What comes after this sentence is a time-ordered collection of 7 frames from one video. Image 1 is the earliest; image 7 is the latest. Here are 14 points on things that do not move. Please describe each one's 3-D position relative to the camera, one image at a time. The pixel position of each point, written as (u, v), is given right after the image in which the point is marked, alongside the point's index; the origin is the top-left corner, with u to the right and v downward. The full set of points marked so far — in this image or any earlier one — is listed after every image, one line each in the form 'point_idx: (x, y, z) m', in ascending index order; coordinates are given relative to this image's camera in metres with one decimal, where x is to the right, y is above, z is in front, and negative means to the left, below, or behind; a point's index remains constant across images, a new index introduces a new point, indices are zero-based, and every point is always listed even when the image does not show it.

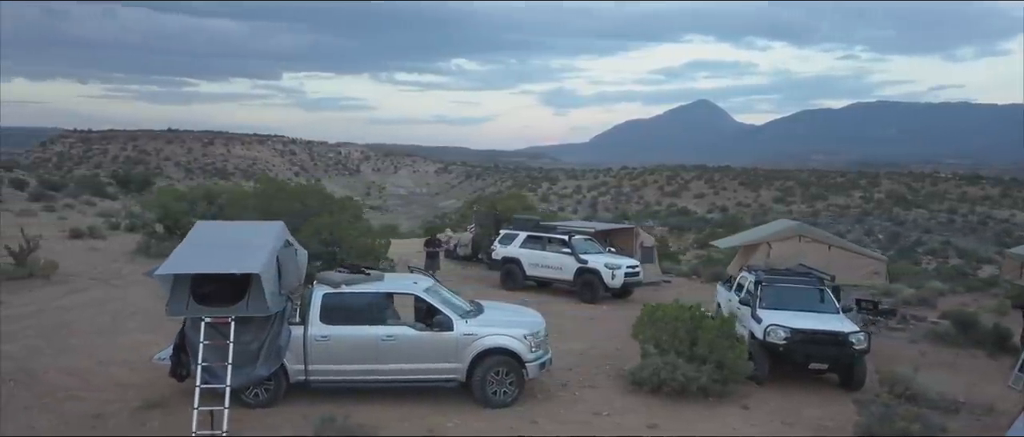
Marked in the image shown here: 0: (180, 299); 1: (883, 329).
0: (-4.1, -1.0, +9.2) m
1: (+8.5, -2.5, +16.9) m
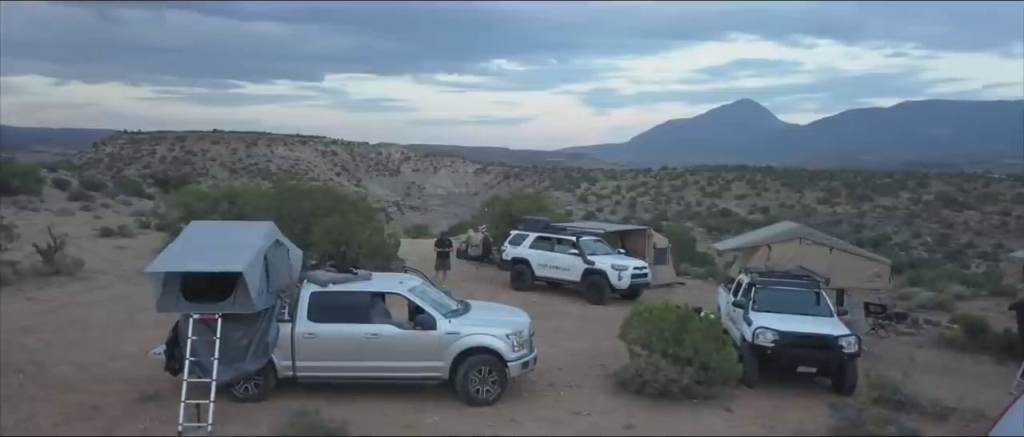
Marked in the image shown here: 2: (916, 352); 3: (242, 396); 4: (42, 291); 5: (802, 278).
0: (-4.4, -1.0, +9.6) m
1: (+8.5, -2.6, +16.6) m
2: (+8.1, -2.7, +14.9) m
3: (-3.7, -2.5, +10.3) m
4: (-11.6, -1.8, +18.5) m
5: (+5.2, -1.1, +13.3) m
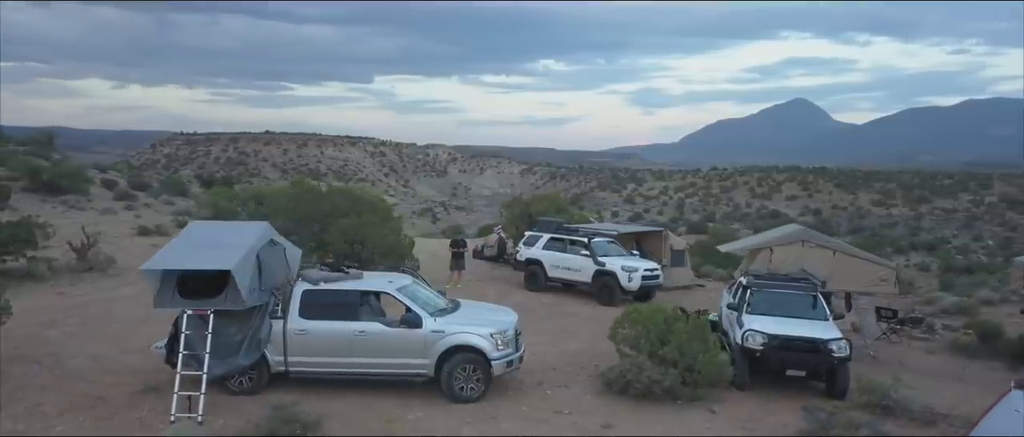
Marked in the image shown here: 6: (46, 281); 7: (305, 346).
0: (-4.7, -1.0, +10.1) m
1: (+8.6, -2.6, +16.3) m
2: (+8.1, -2.7, +14.6) m
3: (-4.0, -2.5, +10.8) m
4: (-11.4, -1.8, +19.4) m
5: (+5.1, -1.1, +13.2) m
6: (-12.2, -1.6, +19.6) m
7: (-3.0, -1.8, +10.7) m
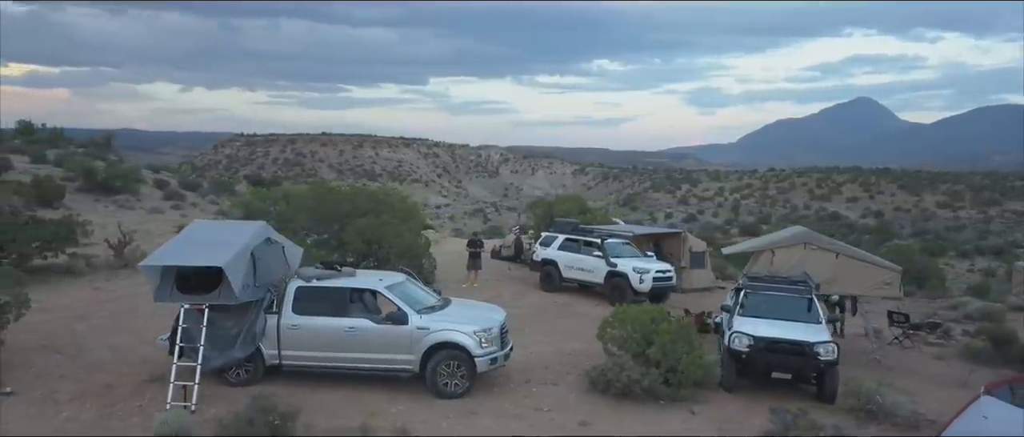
0: (-5.0, -1.0, +10.7) m
1: (+8.8, -2.7, +16.0) m
2: (+8.1, -2.8, +14.3) m
3: (-4.2, -2.5, +11.3) m
4: (-11.0, -1.7, +20.4) m
5: (+5.0, -1.1, +13.1) m
6: (-11.8, -1.6, +20.7) m
7: (-3.2, -1.8, +11.1) m
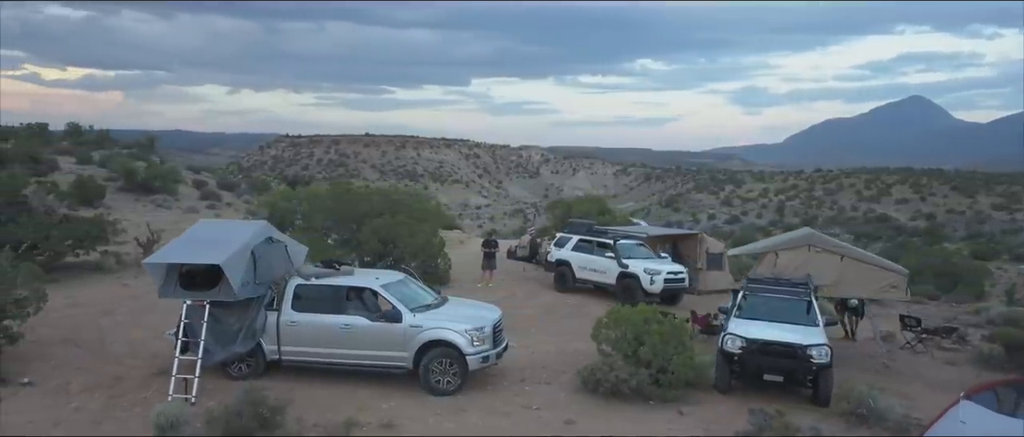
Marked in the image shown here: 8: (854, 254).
0: (-5.1, -1.0, +11.1) m
1: (+8.9, -2.7, +15.7) m
2: (+8.2, -2.8, +14.1) m
3: (-4.3, -2.5, +11.7) m
4: (-10.6, -1.7, +21.1) m
5: (+5.0, -1.2, +13.0) m
6: (-11.5, -1.6, +21.4) m
7: (-3.3, -1.8, +11.5) m
8: (+6.4, -0.7, +13.9) m
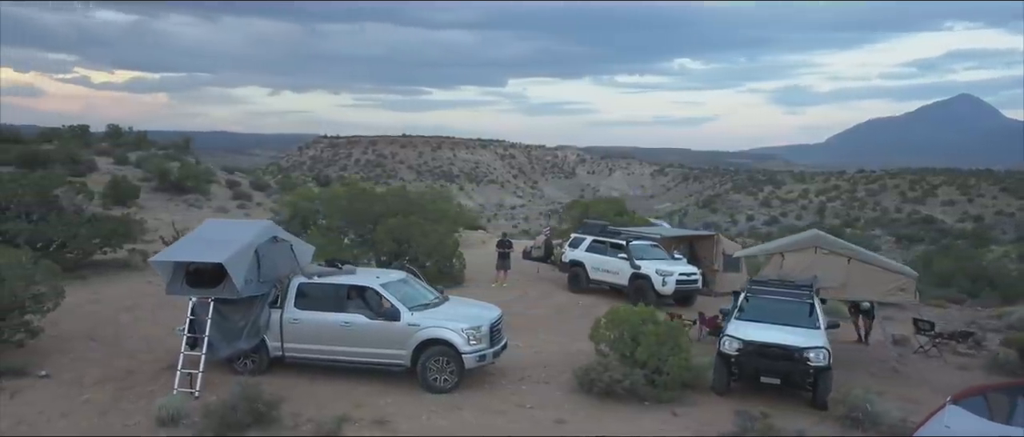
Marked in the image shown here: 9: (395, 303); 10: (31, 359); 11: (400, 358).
0: (-5.2, -1.0, +11.4) m
1: (+9.0, -2.8, +15.4) m
2: (+8.2, -2.9, +13.8) m
3: (-4.4, -2.5, +12.0) m
4: (-10.2, -1.7, +21.7) m
5: (+5.0, -1.2, +12.9) m
6: (-11.0, -1.6, +22.1) m
7: (-3.4, -1.8, +11.8) m
8: (+6.5, -0.7, +13.8) m
9: (-1.8, -1.3, +11.7) m
10: (-8.3, -2.4, +12.9) m
11: (-1.7, -2.1, +11.5) m
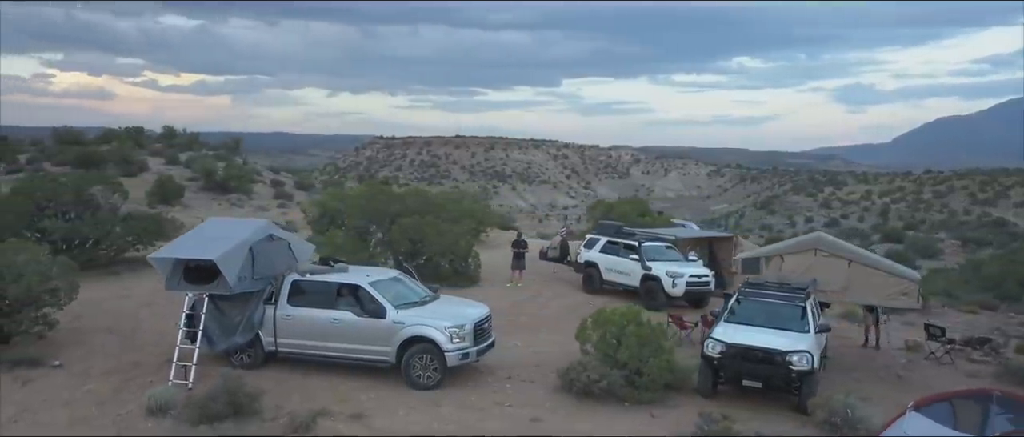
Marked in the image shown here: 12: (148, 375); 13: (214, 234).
0: (-5.4, -0.9, +11.9) m
1: (+9.0, -2.8, +15.0) m
2: (+8.1, -2.9, +13.4) m
3: (-4.6, -2.4, +12.4) m
4: (-9.8, -1.6, +22.5) m
5: (+4.8, -1.2, +12.7) m
6: (-10.5, -1.5, +22.9) m
7: (-3.6, -1.8, +12.1) m
8: (+6.3, -0.7, +13.5) m
9: (-2.1, -1.3, +11.9) m
10: (-8.5, -2.4, +13.6) m
11: (-2.0, -2.1, +11.7) m
12: (-6.0, -2.6, +12.2) m
13: (-4.9, -0.2, +12.2) m
